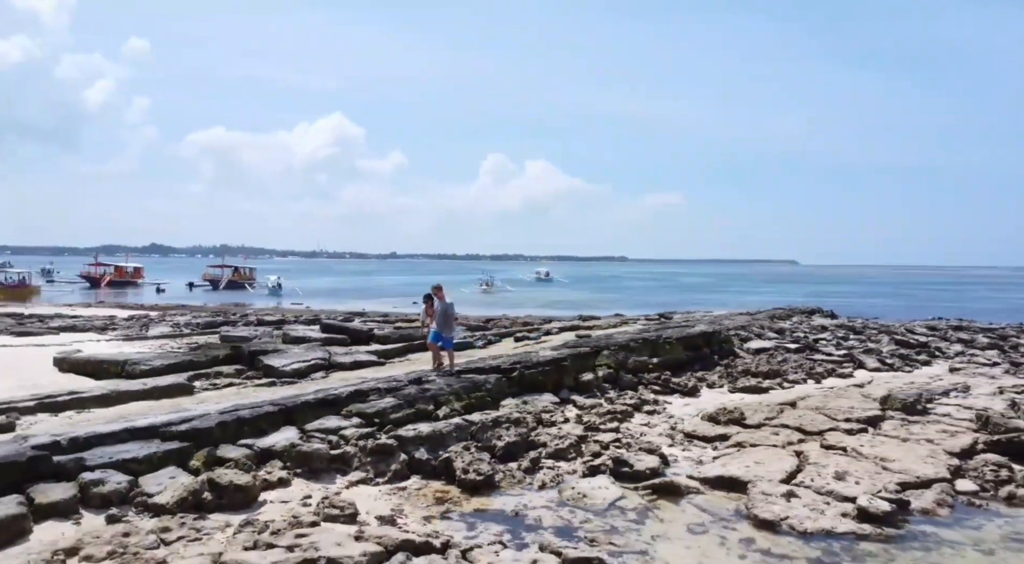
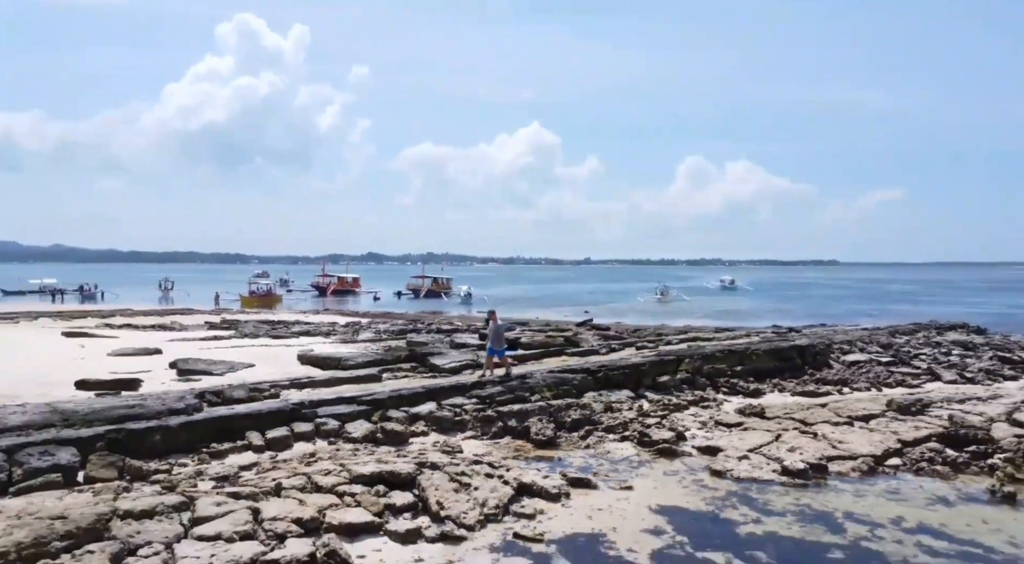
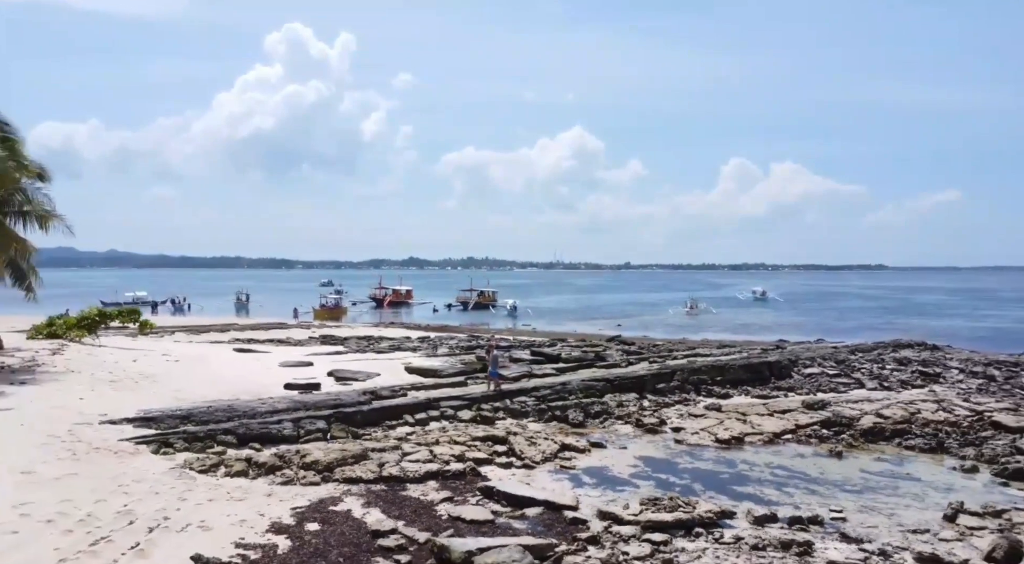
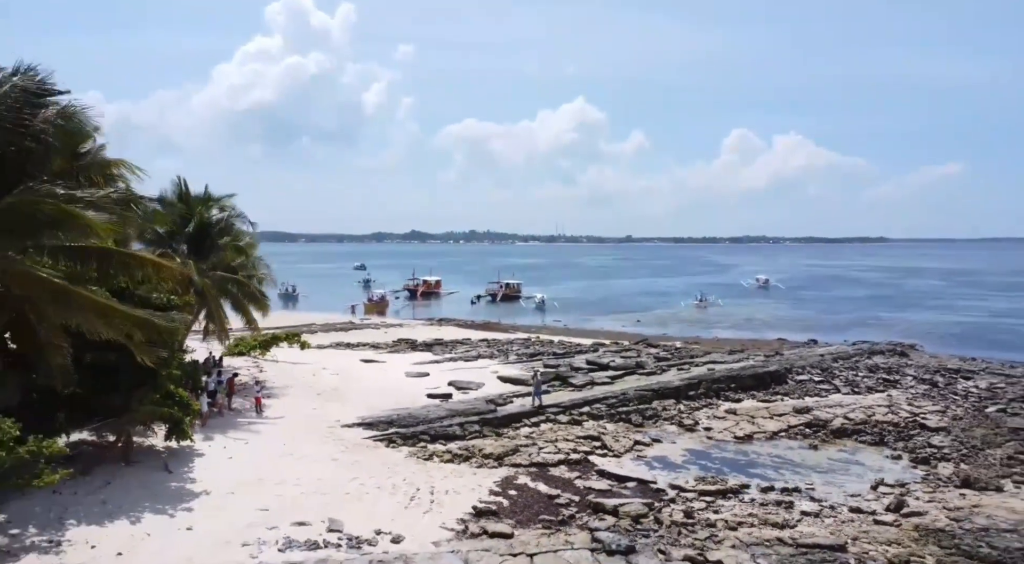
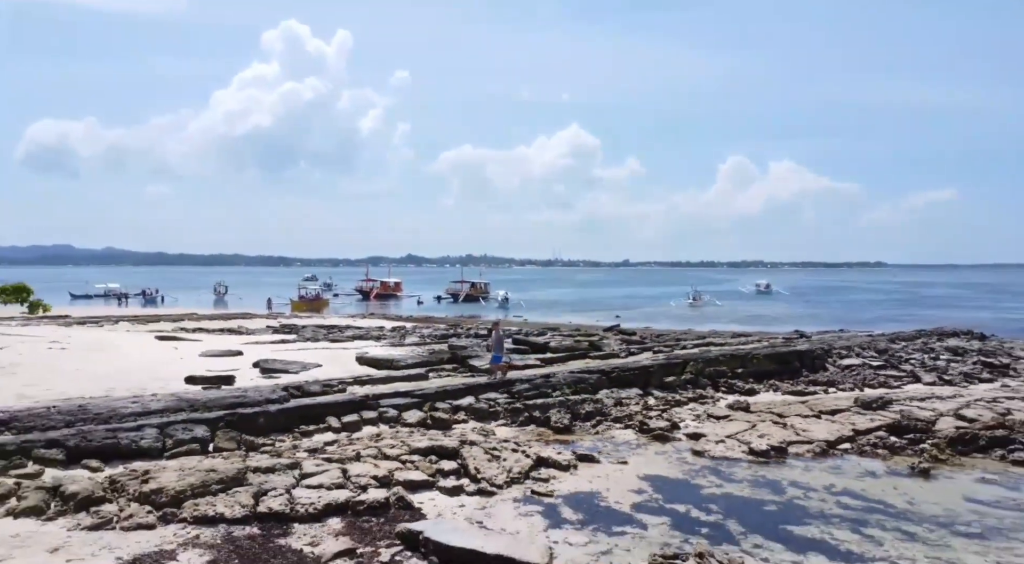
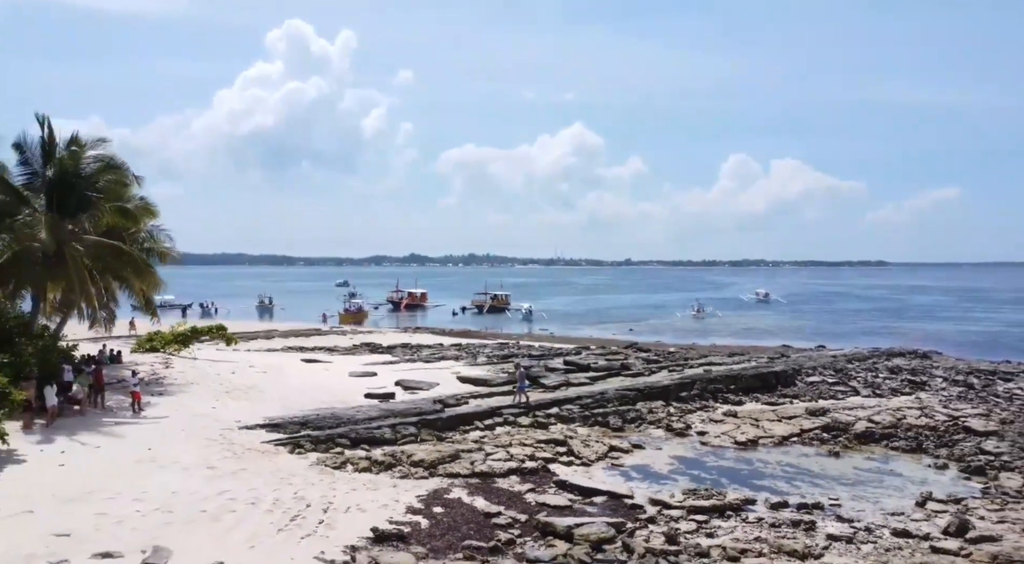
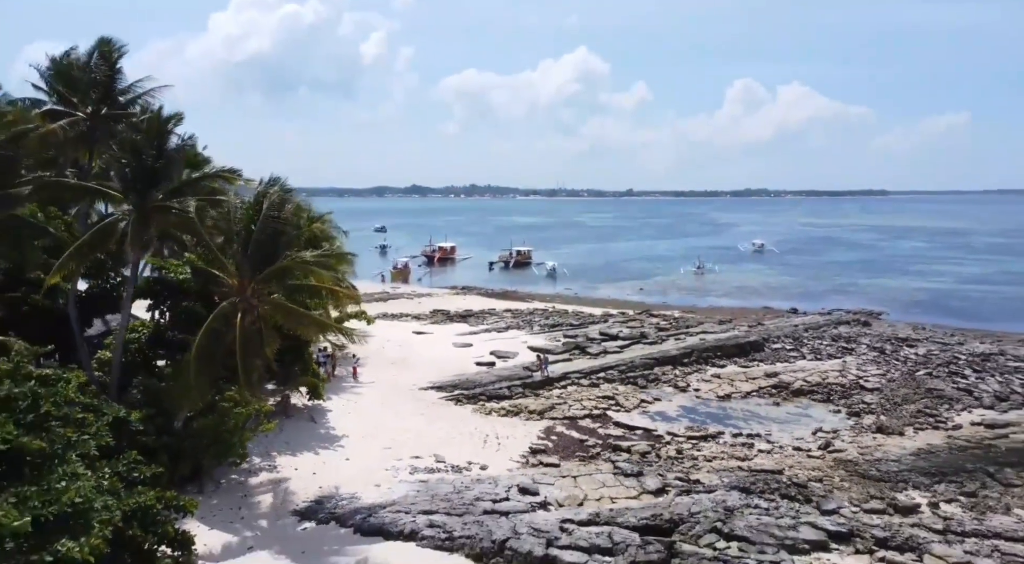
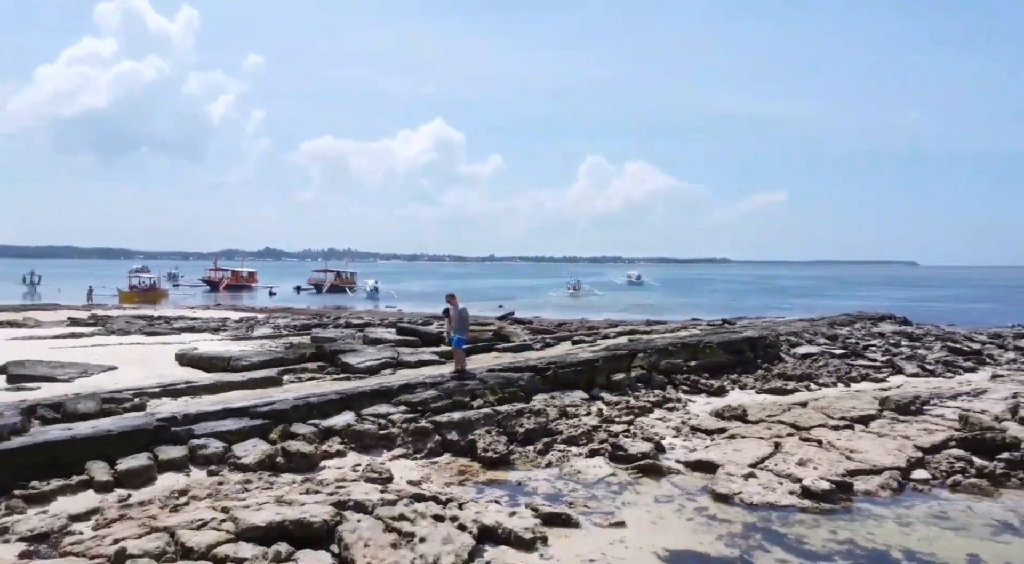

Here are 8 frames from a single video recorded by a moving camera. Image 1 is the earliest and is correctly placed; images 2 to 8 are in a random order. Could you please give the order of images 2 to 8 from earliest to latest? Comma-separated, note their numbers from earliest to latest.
8, 2, 5, 3, 6, 4, 7
